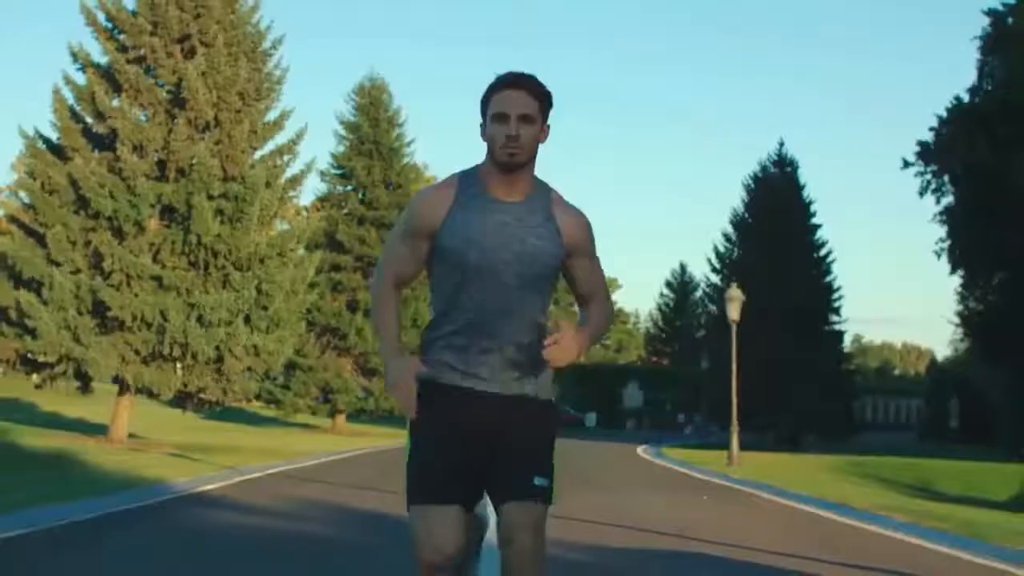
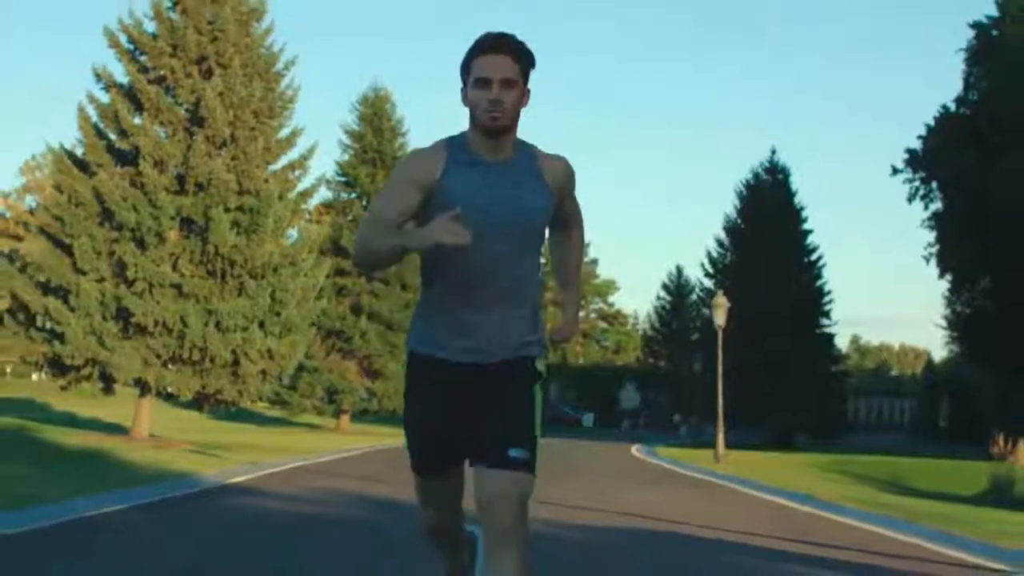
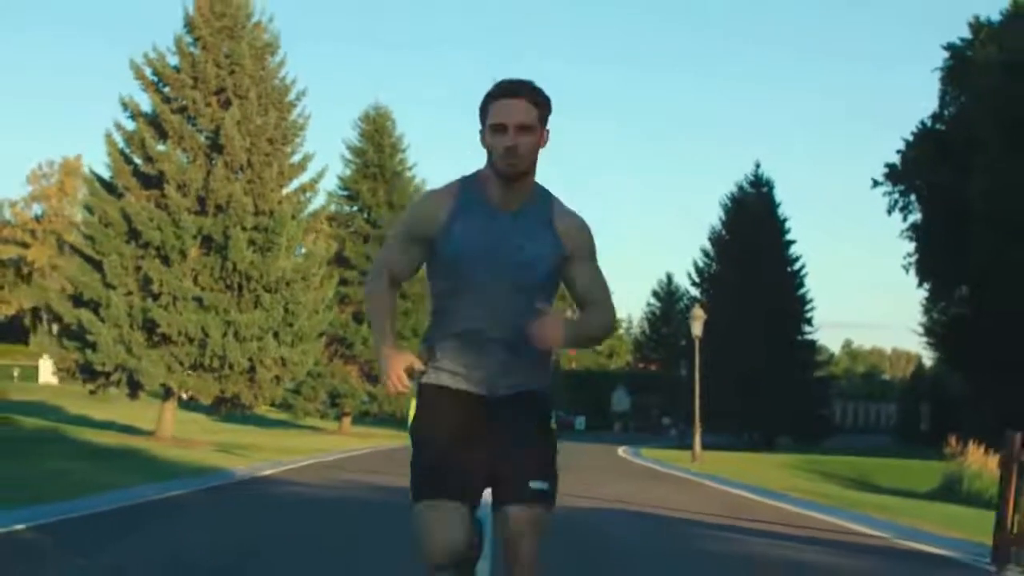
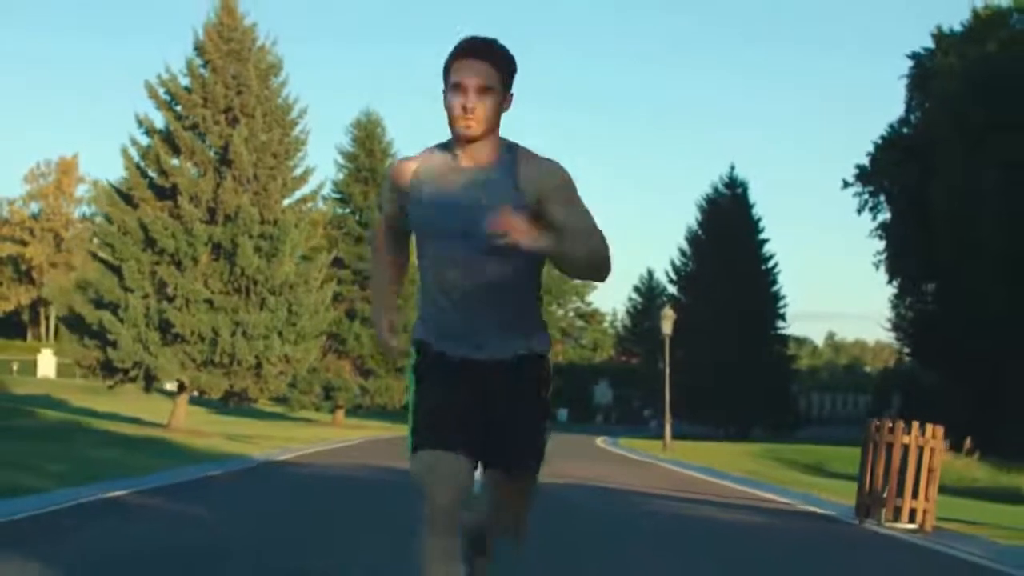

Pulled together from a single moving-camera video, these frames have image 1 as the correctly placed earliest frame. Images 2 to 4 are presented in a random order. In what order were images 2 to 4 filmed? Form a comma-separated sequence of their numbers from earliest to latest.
2, 3, 4
